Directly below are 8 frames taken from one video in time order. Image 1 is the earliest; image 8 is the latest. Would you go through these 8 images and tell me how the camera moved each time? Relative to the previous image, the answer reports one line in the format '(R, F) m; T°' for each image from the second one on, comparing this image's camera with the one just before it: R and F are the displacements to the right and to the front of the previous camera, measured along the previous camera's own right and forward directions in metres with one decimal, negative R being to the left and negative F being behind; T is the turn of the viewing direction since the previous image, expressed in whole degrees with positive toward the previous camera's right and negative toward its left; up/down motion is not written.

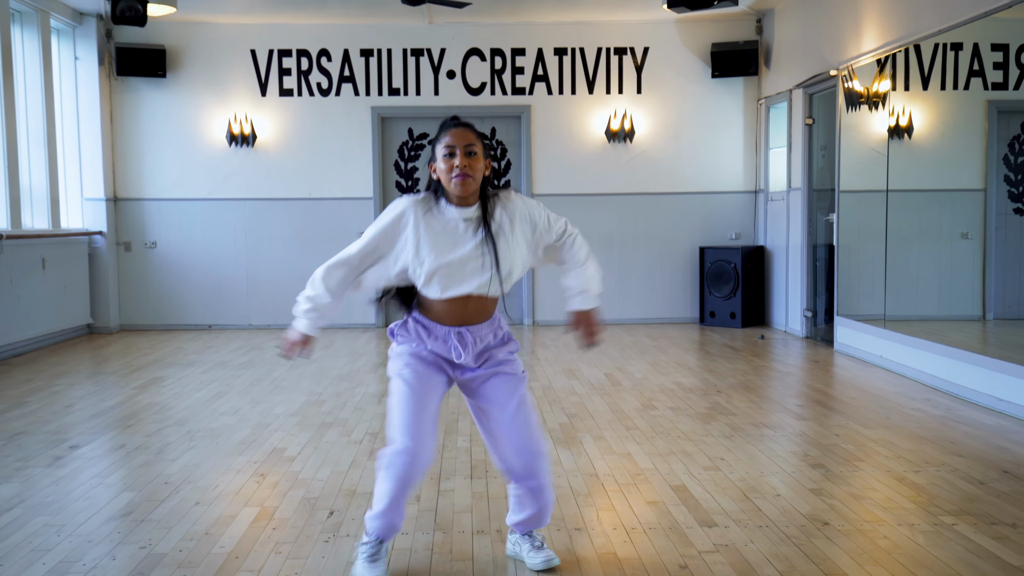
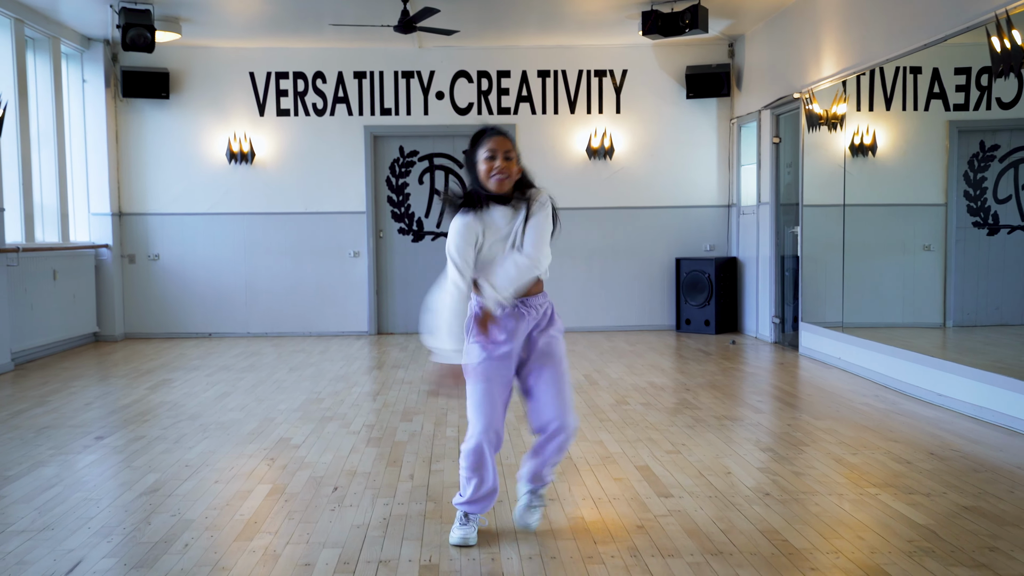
(0.0, -0.4) m; +1°
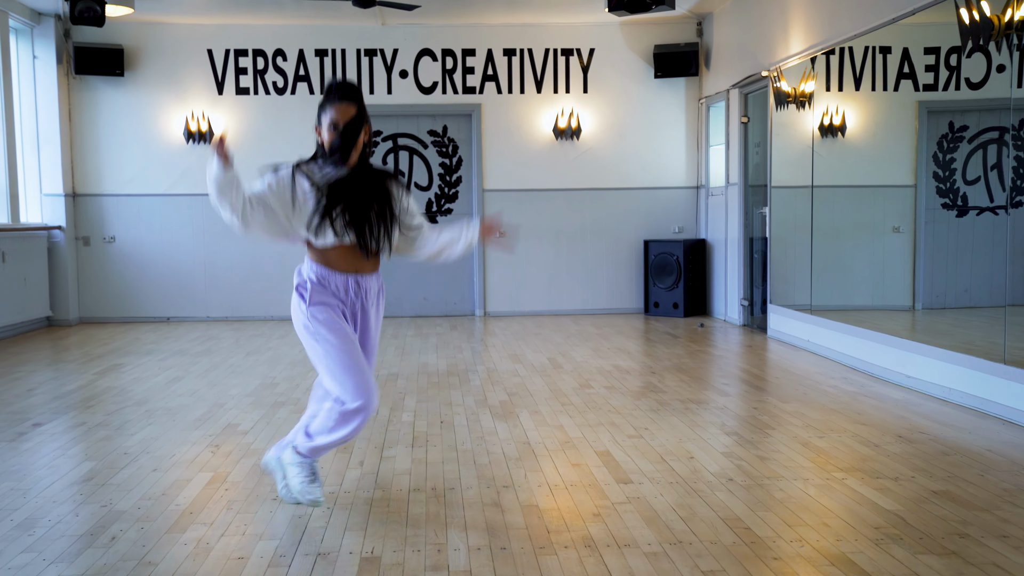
(+0.1, +0.1) m; +1°
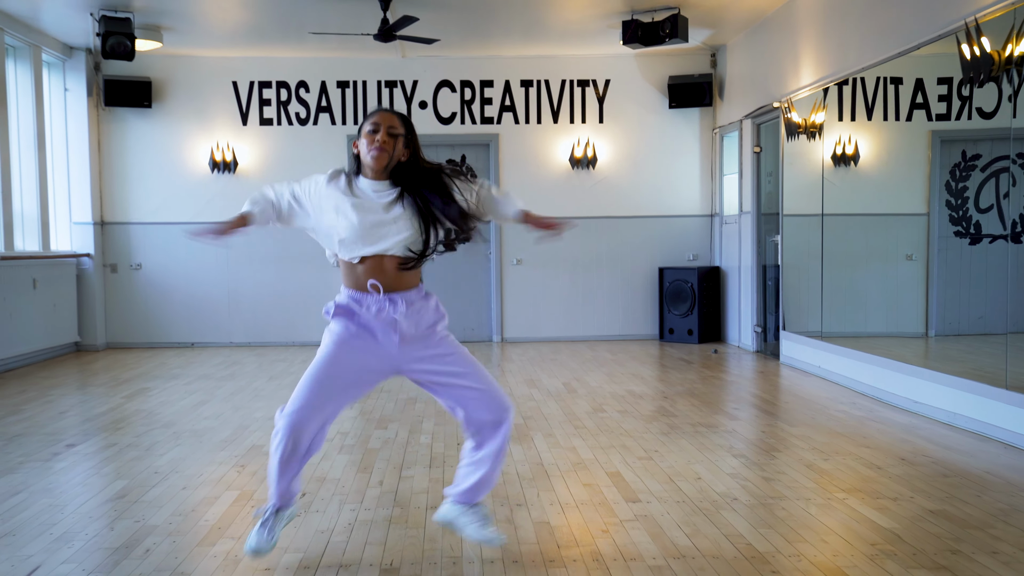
(0.0, -0.1) m; -1°
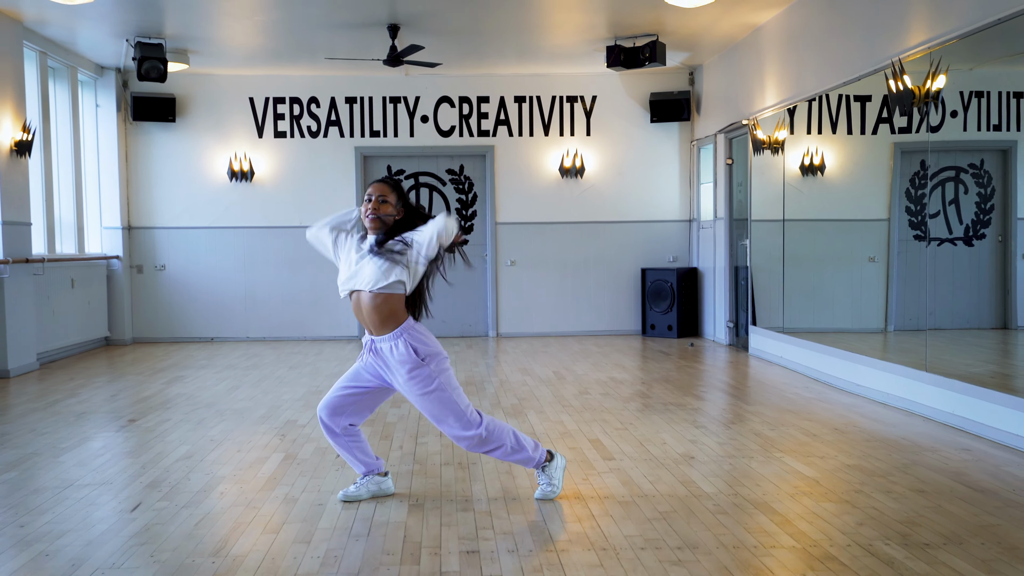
(0.0, -0.7) m; 0°
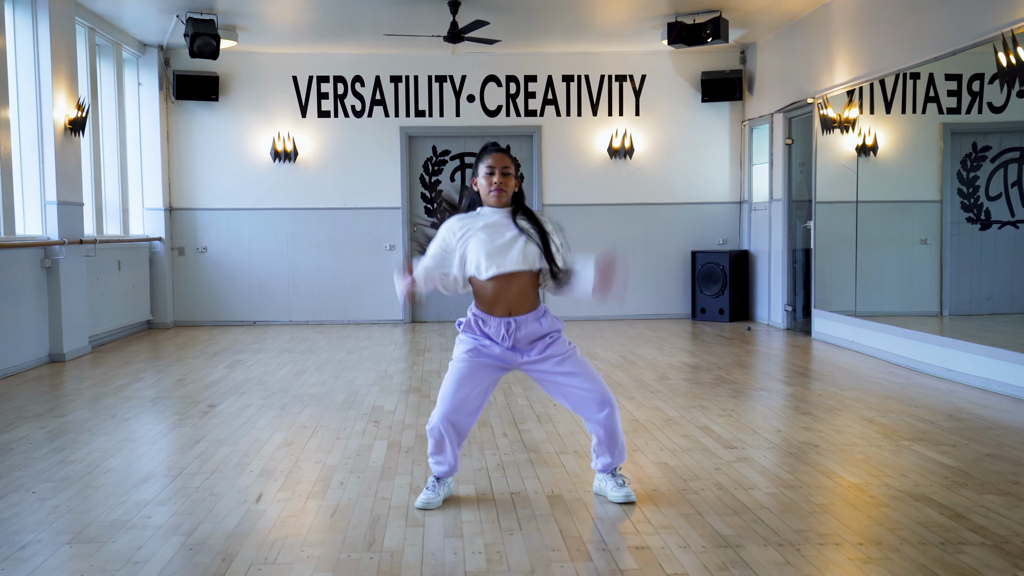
(-0.4, +0.2) m; 0°
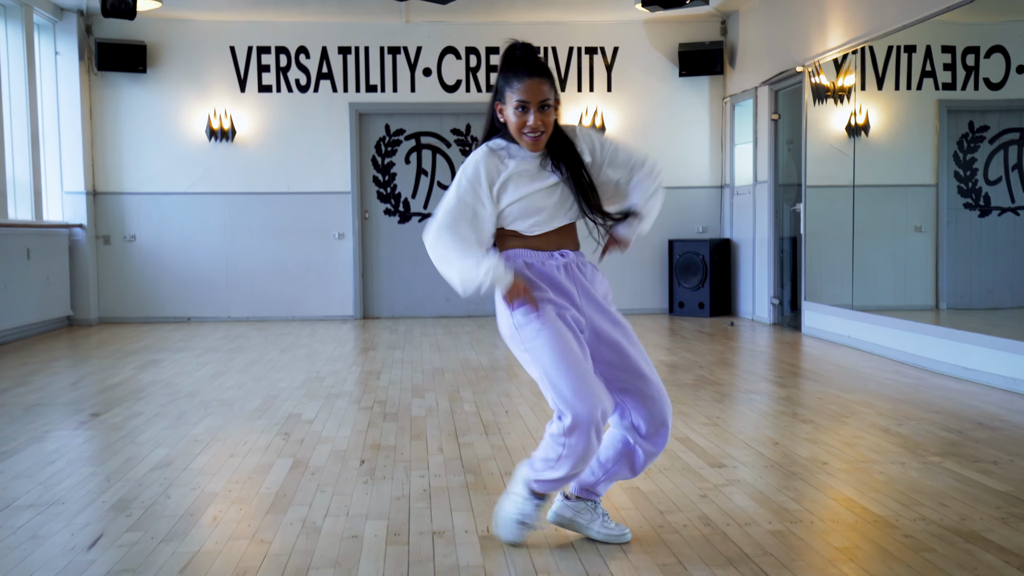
(+0.1, +0.7) m; +1°
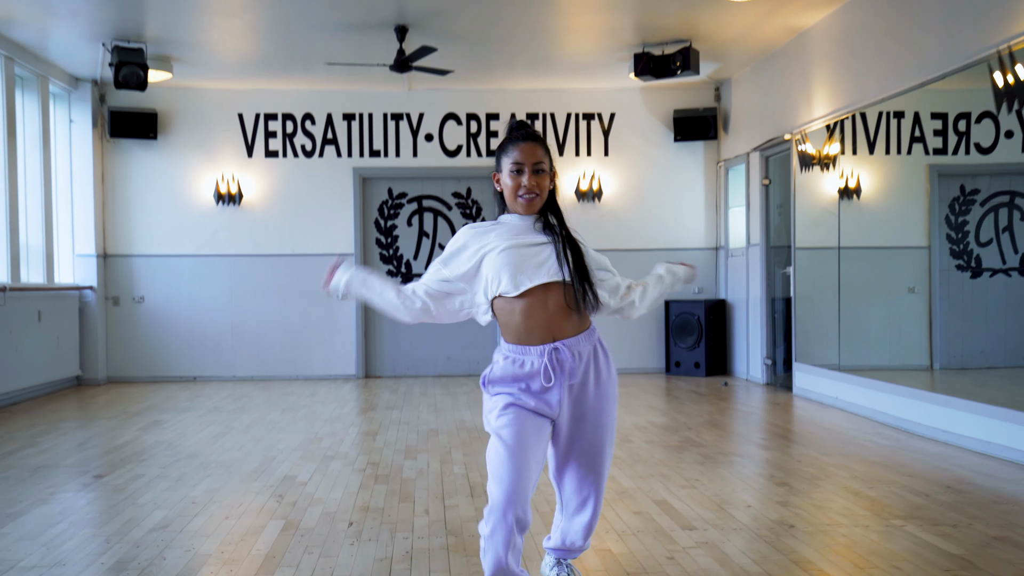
(+0.1, -0.2) m; -1°
